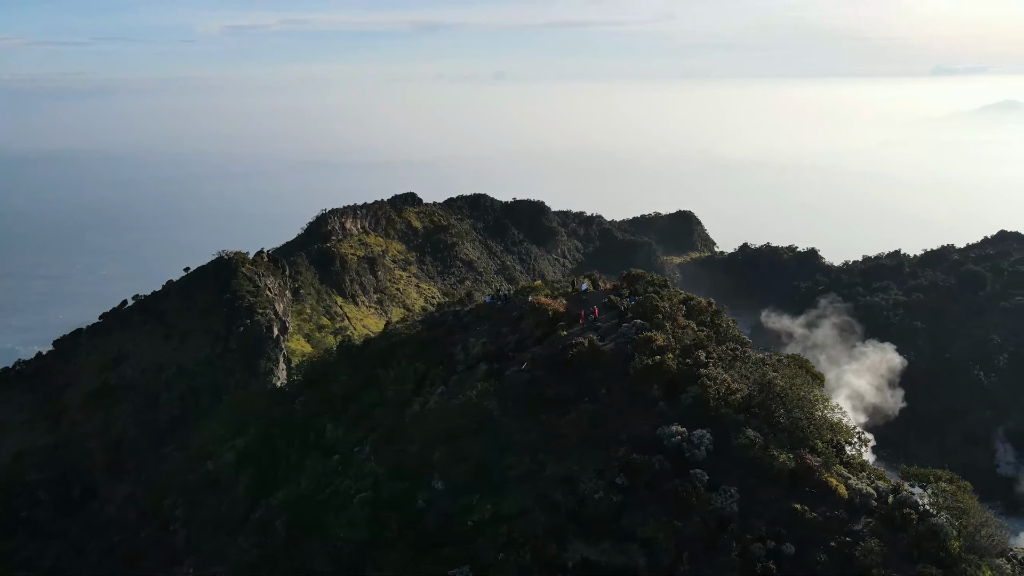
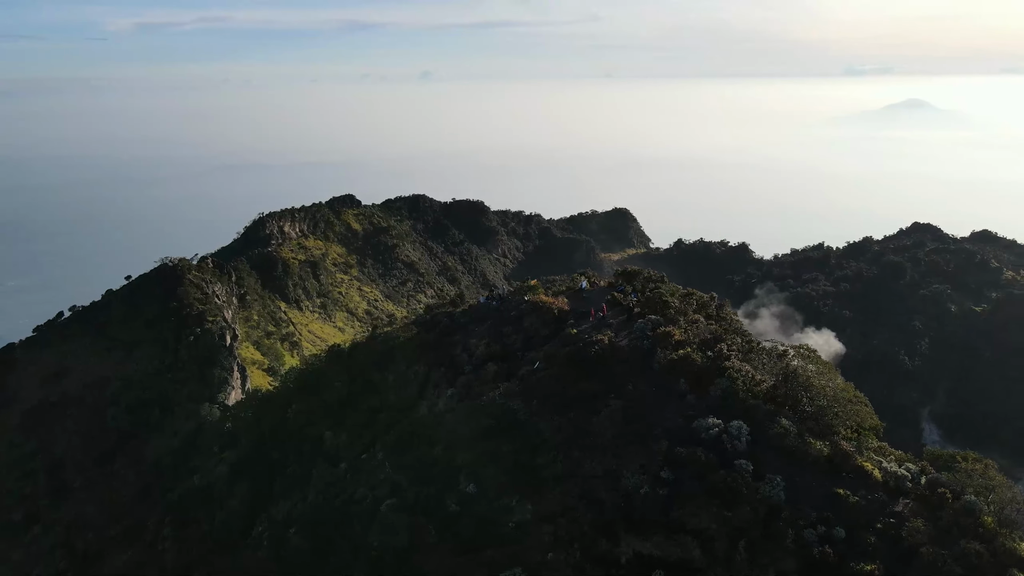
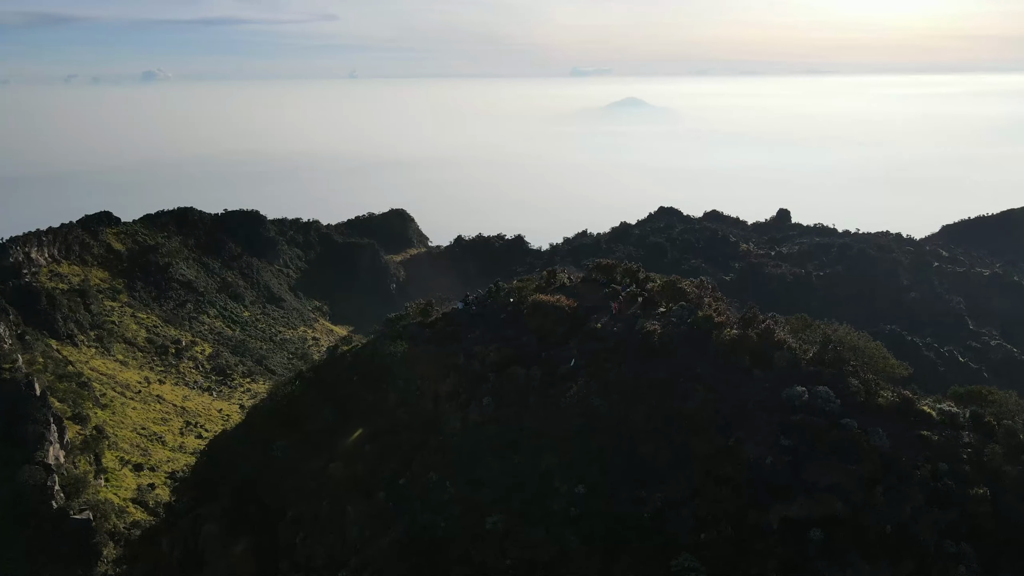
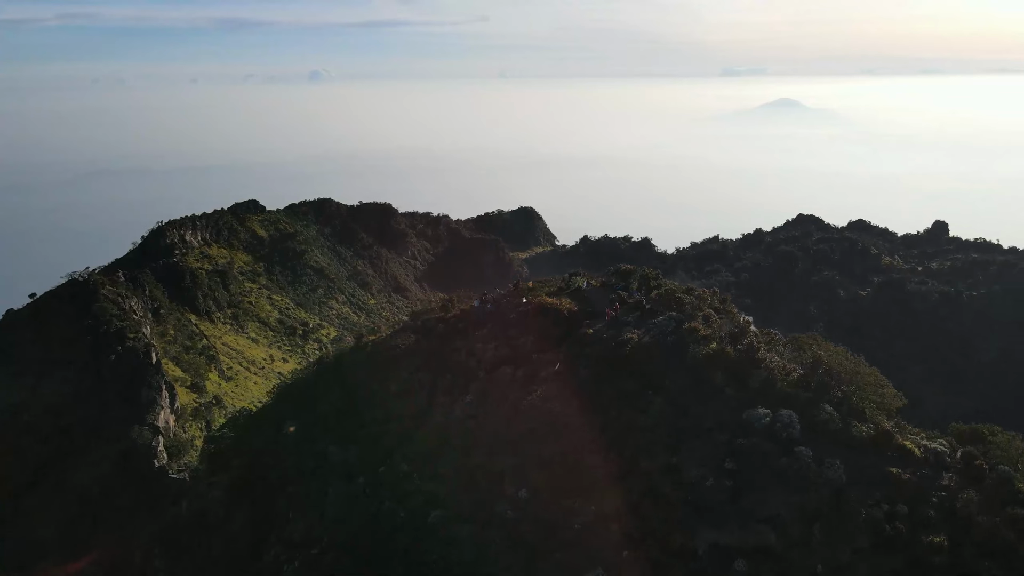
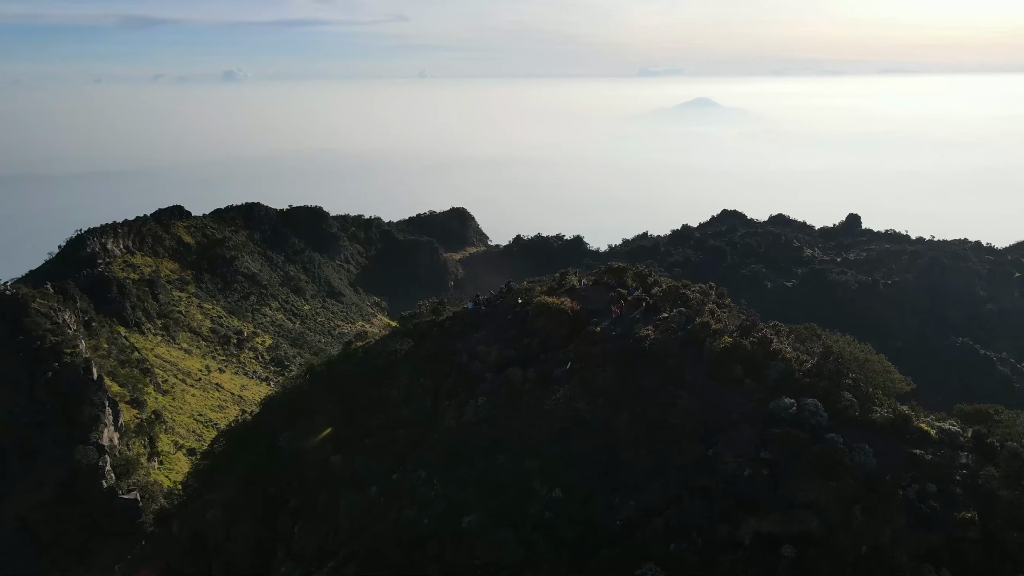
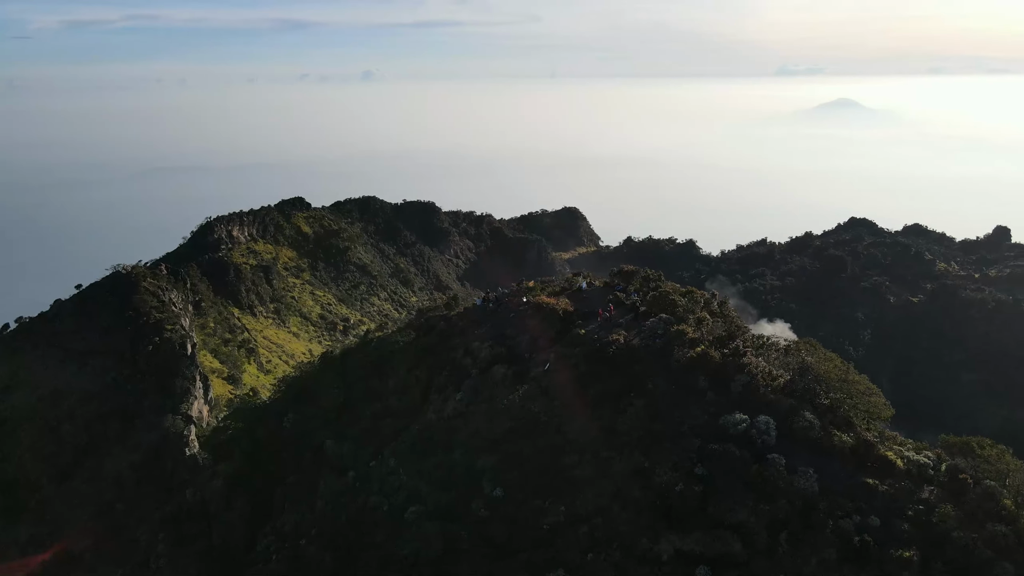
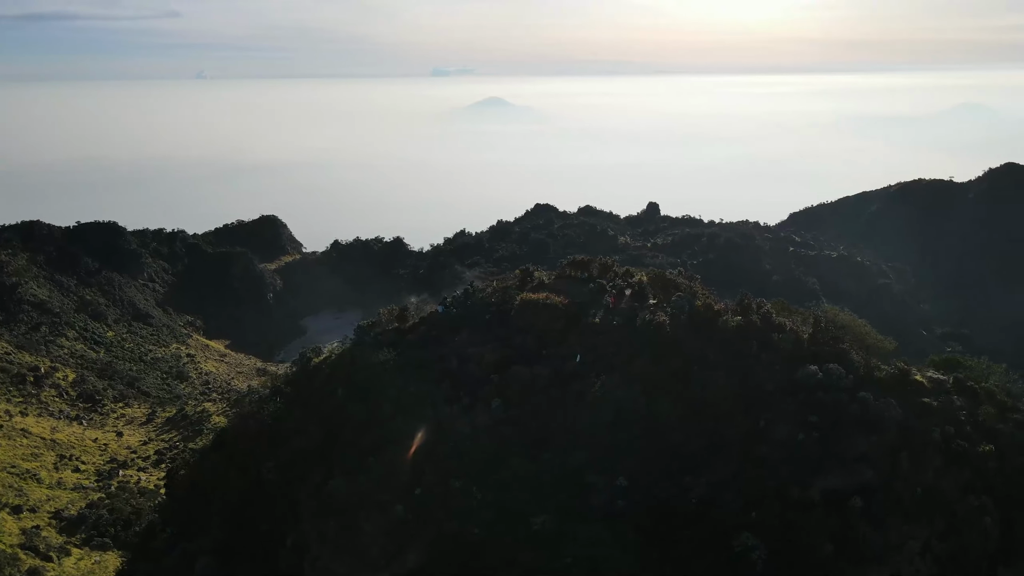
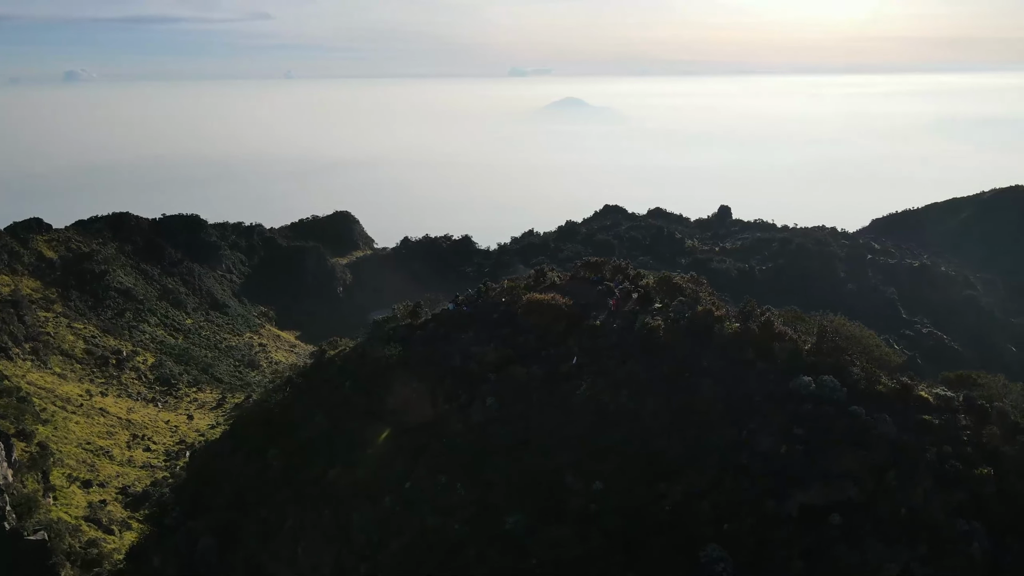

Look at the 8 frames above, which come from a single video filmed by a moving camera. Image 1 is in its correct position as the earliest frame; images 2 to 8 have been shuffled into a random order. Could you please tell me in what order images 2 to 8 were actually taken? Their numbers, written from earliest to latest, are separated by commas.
2, 6, 4, 5, 3, 8, 7
